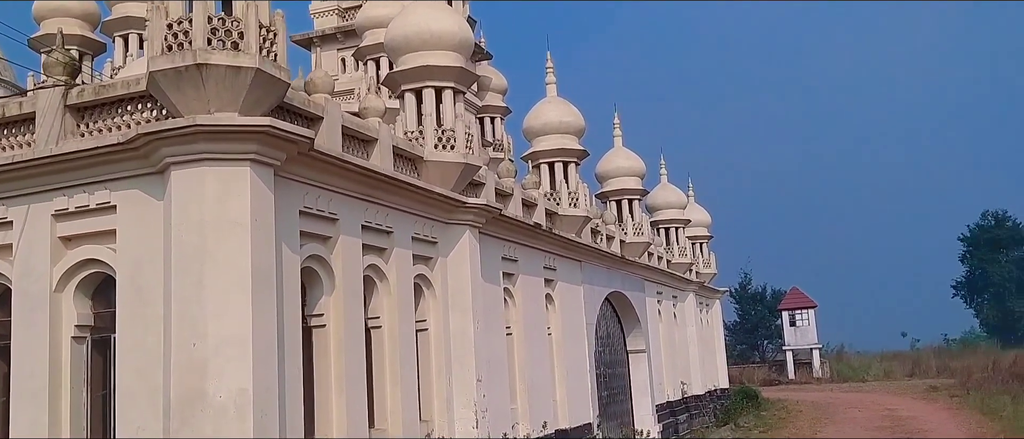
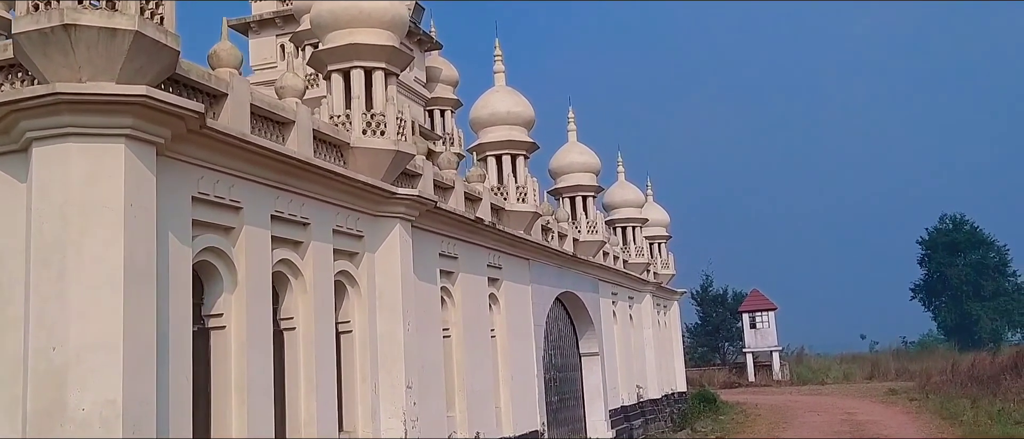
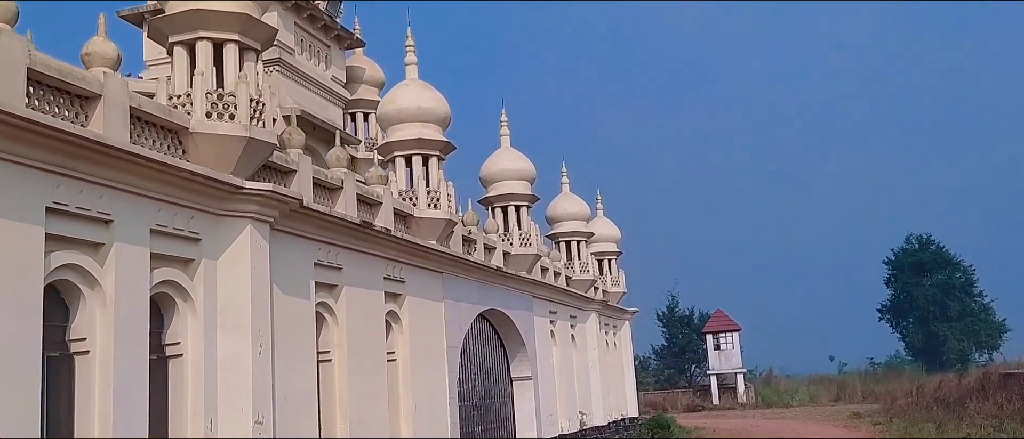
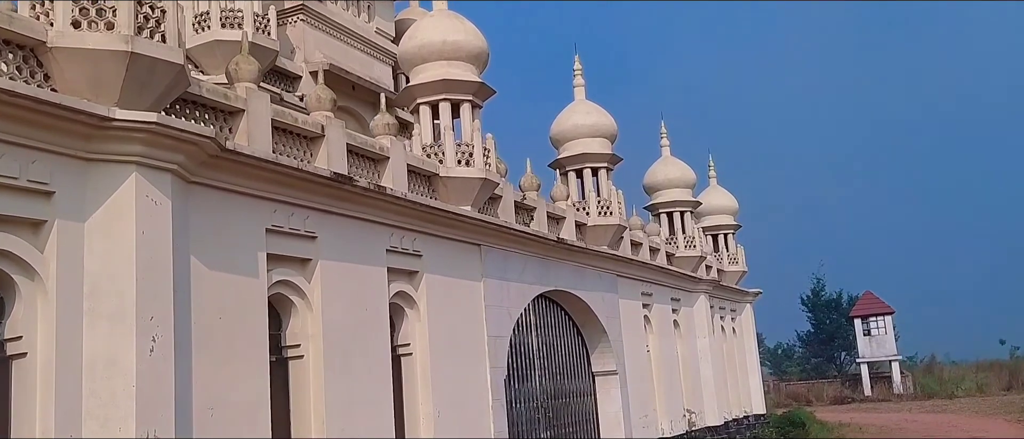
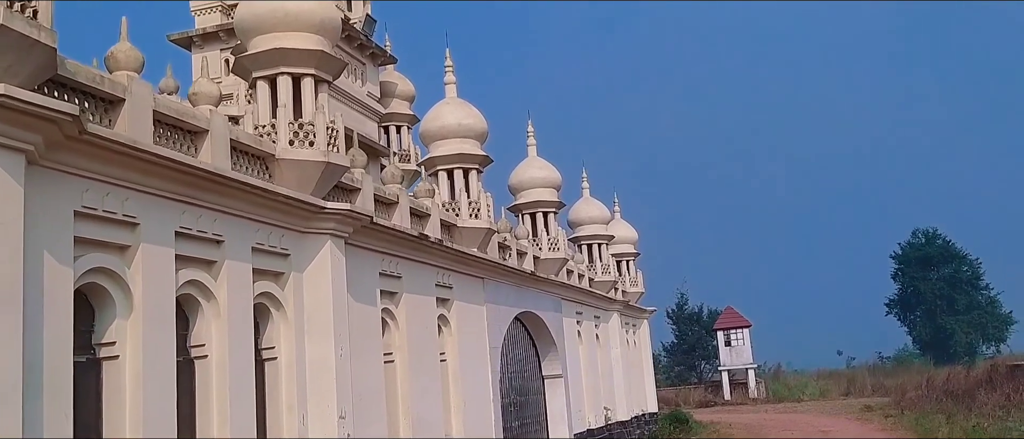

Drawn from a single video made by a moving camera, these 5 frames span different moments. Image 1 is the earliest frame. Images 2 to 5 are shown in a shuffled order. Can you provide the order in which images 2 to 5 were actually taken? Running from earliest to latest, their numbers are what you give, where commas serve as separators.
2, 5, 3, 4
